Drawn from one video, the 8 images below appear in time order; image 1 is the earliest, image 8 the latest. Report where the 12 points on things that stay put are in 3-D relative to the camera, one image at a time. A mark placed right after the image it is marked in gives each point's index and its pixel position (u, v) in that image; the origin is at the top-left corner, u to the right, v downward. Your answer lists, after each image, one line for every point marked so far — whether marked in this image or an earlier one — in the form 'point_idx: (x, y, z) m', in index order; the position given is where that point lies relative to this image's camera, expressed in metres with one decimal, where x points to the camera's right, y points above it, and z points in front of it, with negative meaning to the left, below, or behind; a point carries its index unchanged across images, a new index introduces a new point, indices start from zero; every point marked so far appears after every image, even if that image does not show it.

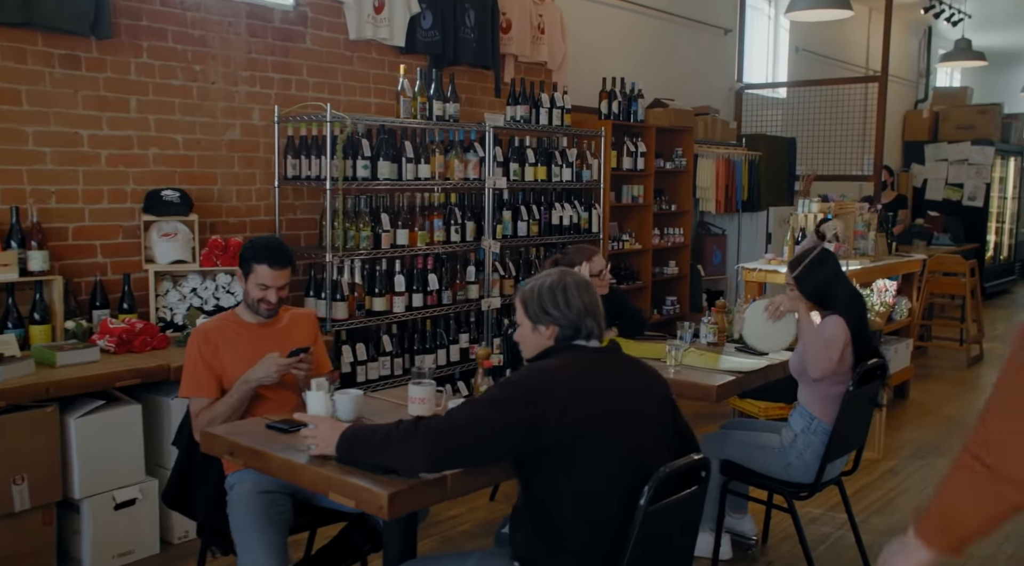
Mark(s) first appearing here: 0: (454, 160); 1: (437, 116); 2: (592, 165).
0: (-0.3, +0.7, +5.0) m
1: (-0.4, +0.9, +4.8) m
2: (+0.5, +0.8, +6.0) m
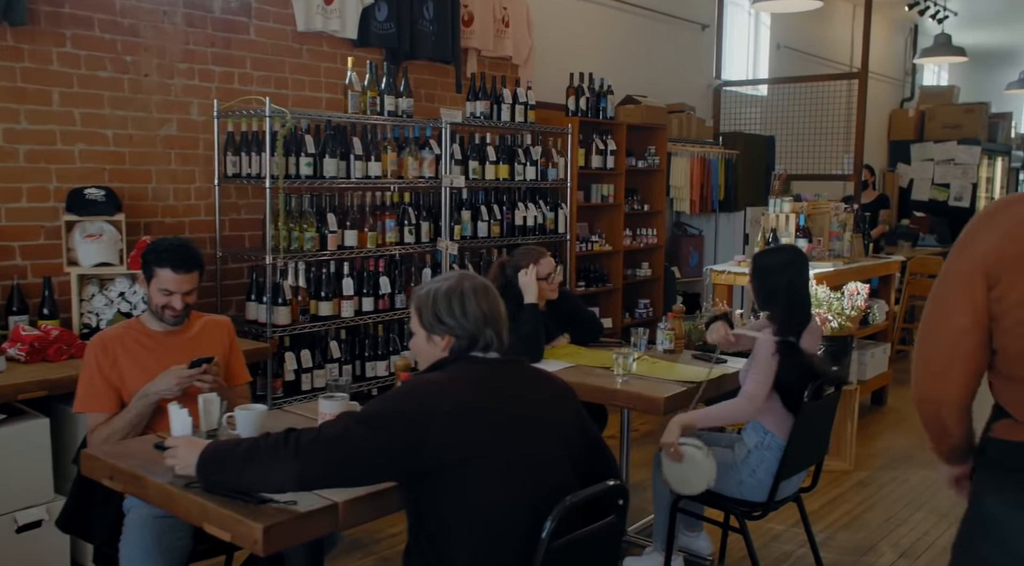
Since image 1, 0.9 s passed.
0: (-0.5, +0.6, +4.7) m
1: (-0.6, +0.8, +4.6) m
2: (+0.3, +0.7, +5.8) m
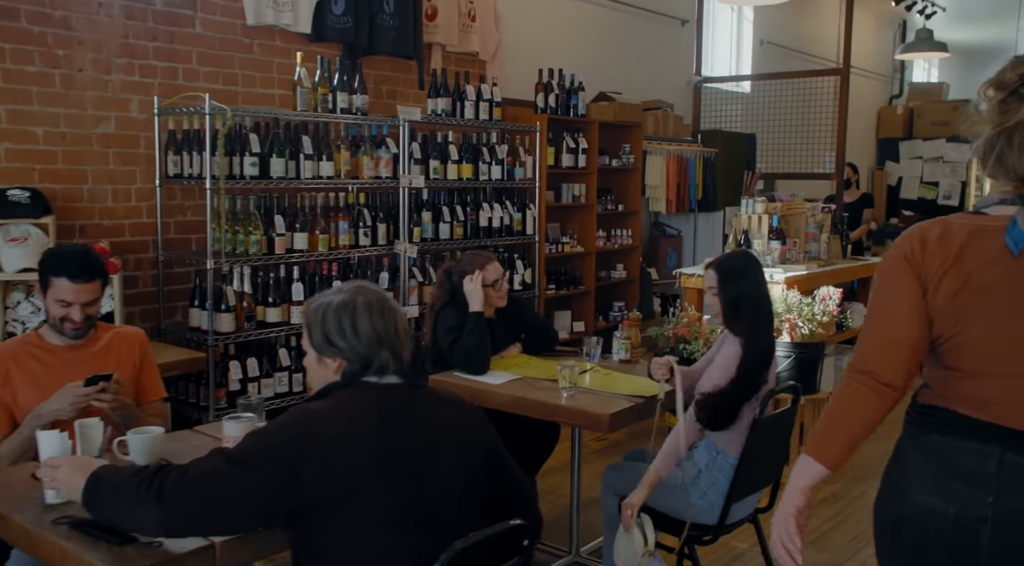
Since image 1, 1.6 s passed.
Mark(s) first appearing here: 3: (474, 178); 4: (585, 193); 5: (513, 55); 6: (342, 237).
0: (-0.7, +0.6, +4.6) m
1: (-0.8, +0.8, +4.4) m
2: (+0.1, +0.7, +5.6) m
3: (-0.2, +0.6, +5.2) m
4: (+0.5, +0.6, +6.1) m
5: (0.0, +1.4, +5.9) m
6: (-0.8, +0.2, +4.4) m
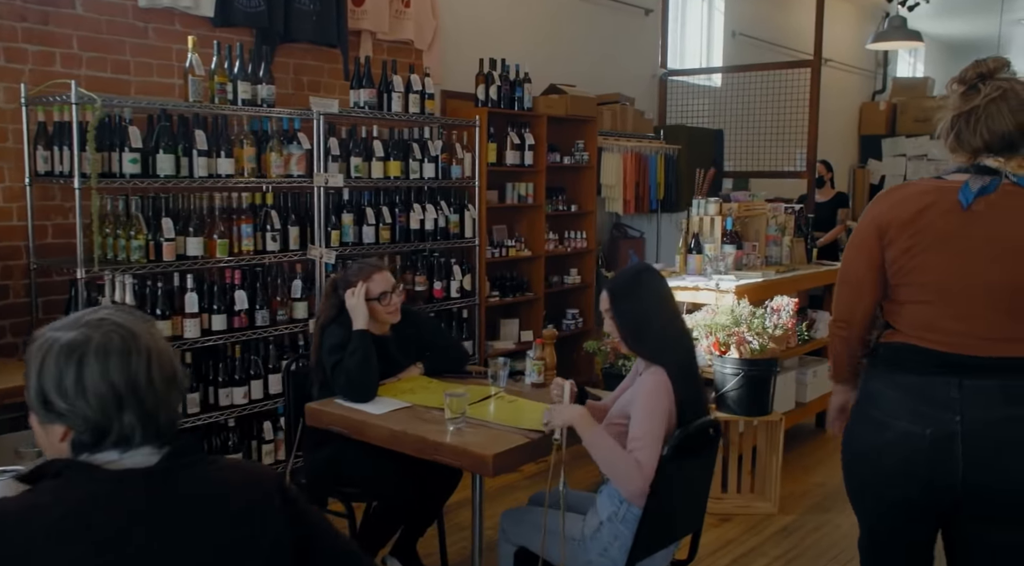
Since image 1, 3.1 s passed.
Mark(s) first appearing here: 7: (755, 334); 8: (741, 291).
0: (-1.1, +0.6, +4.1) m
1: (-1.1, +0.8, +4.0) m
2: (-0.3, +0.7, +5.2) m
3: (-0.6, +0.5, +4.8) m
4: (+0.1, +0.5, +5.7) m
5: (-0.3, +1.4, +5.5) m
6: (-1.1, +0.2, +4.0) m
7: (+1.0, -0.2, +3.9) m
8: (+1.0, 0.0, +4.2) m
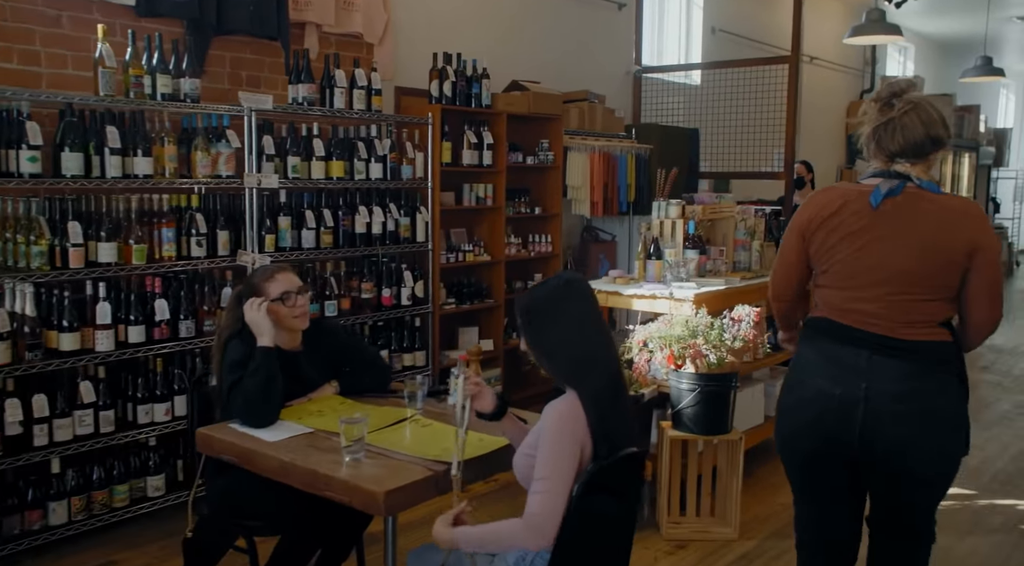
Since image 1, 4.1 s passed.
0: (-1.3, +0.5, +3.8) m
1: (-1.4, +0.7, +3.7) m
2: (-0.5, +0.6, +4.9) m
3: (-0.8, +0.5, +4.5) m
4: (-0.1, +0.5, +5.4) m
5: (-0.6, +1.4, +5.2) m
6: (-1.4, +0.1, +3.7) m
7: (+0.8, -0.2, +3.6) m
8: (+0.8, -0.1, +3.9) m
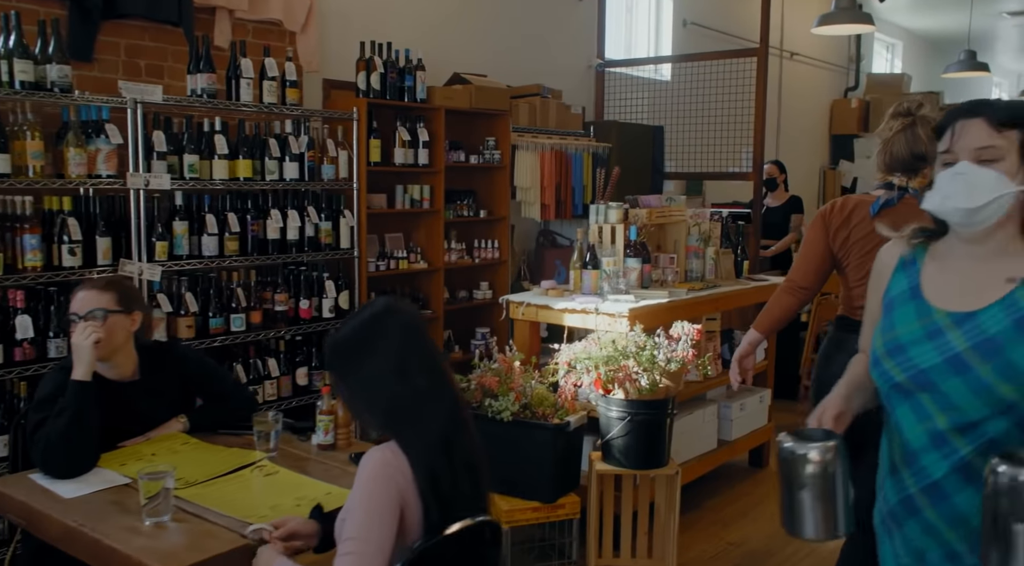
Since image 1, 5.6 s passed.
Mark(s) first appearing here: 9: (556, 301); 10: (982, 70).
0: (-1.6, +0.5, +3.4) m
1: (-1.7, +0.7, +3.3) m
2: (-0.8, +0.6, +4.5) m
3: (-1.1, +0.5, +4.1) m
4: (-0.4, +0.5, +4.9) m
5: (-0.9, +1.3, +4.8) m
6: (-1.7, +0.1, +3.3) m
7: (+0.5, -0.3, +3.2) m
8: (+0.5, -0.1, +3.5) m
9: (+0.2, -0.1, +3.7) m
10: (+3.7, +1.7, +7.2) m
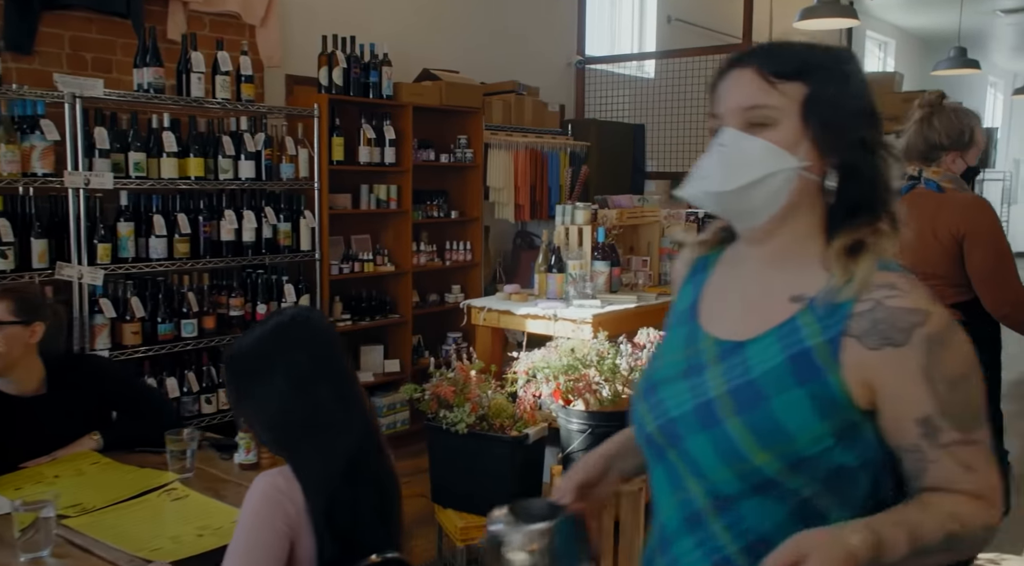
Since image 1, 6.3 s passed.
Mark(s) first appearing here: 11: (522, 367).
0: (-1.8, +0.5, +3.2) m
1: (-1.9, +0.7, +3.1) m
2: (-1.0, +0.6, +4.3) m
3: (-1.3, +0.4, +3.9) m
4: (-0.6, +0.4, +4.8) m
5: (-1.1, +1.3, +4.6) m
6: (-1.8, +0.1, +3.1) m
7: (+0.3, -0.3, +3.0) m
8: (+0.3, -0.1, +3.3) m
9: (0.0, -0.1, +3.5) m
10: (+3.5, +1.6, +7.1) m
11: (0.0, -0.3, +3.2) m
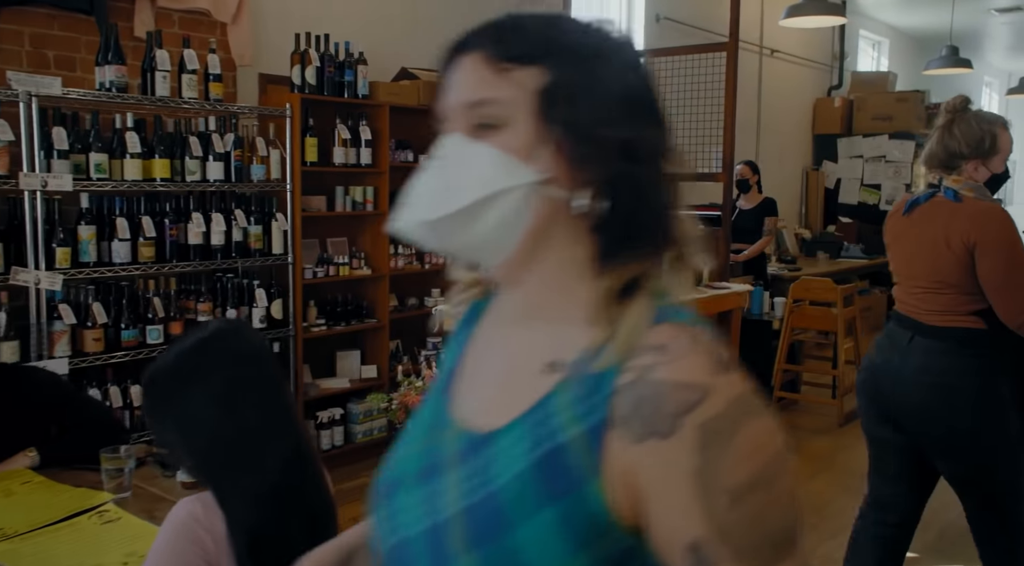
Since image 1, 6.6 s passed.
0: (-1.9, +0.5, +3.1) m
1: (-2.0, +0.7, +3.0) m
2: (-1.1, +0.6, +4.2) m
3: (-1.4, +0.4, +3.8) m
4: (-0.7, +0.4, +4.7) m
5: (-1.2, +1.3, +4.5) m
6: (-1.9, +0.1, +3.0) m
7: (+0.2, -0.3, +2.9) m
8: (+0.2, -0.2, +3.2) m
9: (-0.1, -0.1, +3.4) m
10: (+3.4, +1.6, +7.0) m
11: (-0.1, -0.3, +3.1) m
